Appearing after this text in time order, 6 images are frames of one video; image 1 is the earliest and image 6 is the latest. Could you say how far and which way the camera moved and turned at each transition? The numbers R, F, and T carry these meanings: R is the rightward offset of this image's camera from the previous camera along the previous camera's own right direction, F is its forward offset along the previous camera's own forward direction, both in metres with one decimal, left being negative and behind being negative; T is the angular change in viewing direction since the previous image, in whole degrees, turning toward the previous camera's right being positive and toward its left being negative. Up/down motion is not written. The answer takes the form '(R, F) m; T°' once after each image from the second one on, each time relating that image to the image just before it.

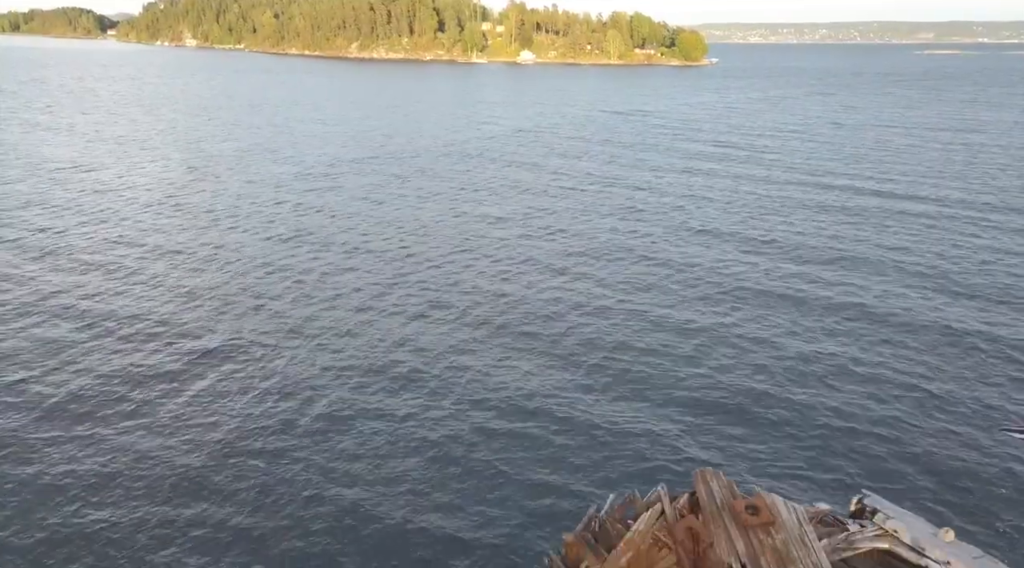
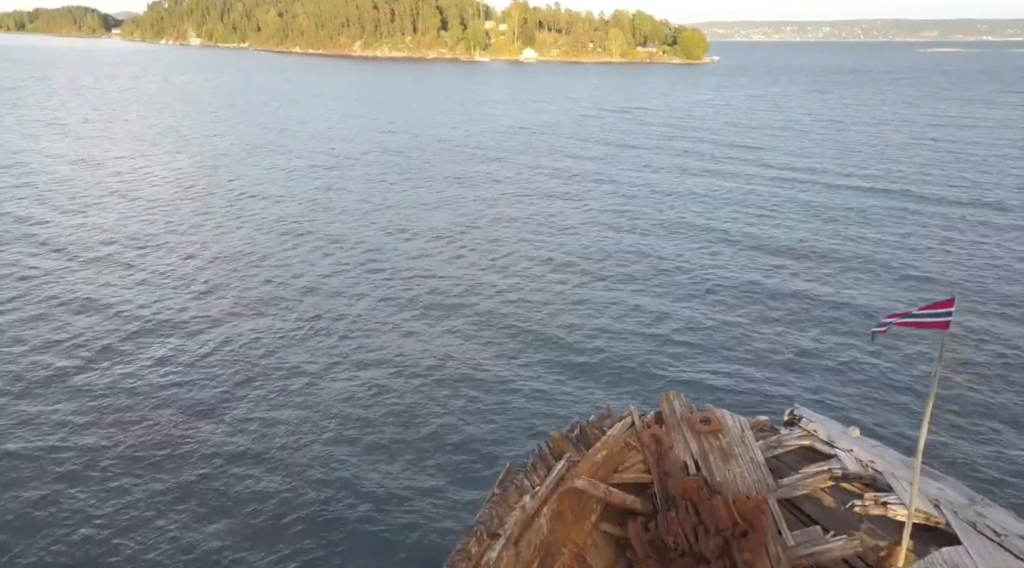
(+0.1, -2.5) m; 0°
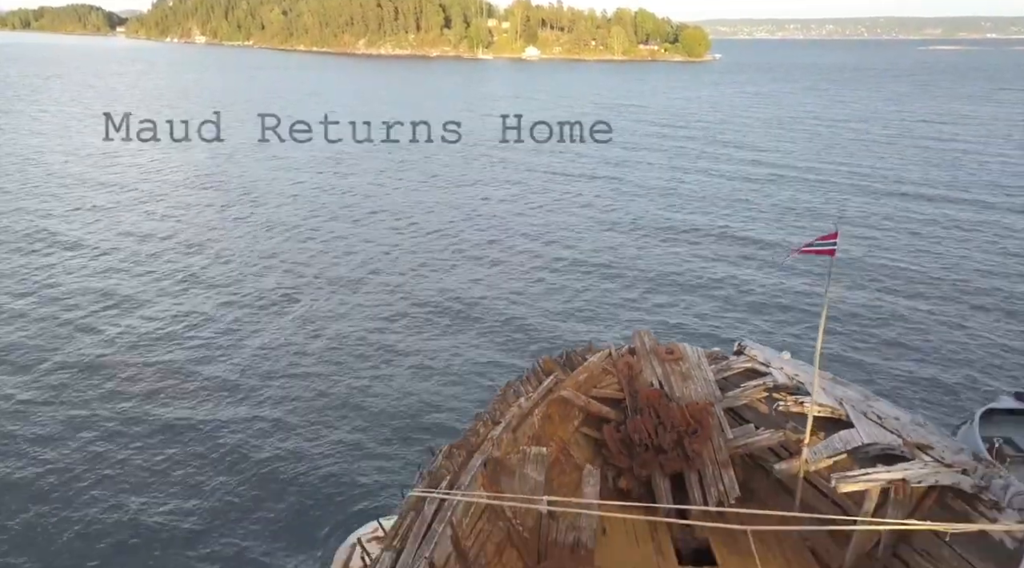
(+0.1, -2.9) m; 0°
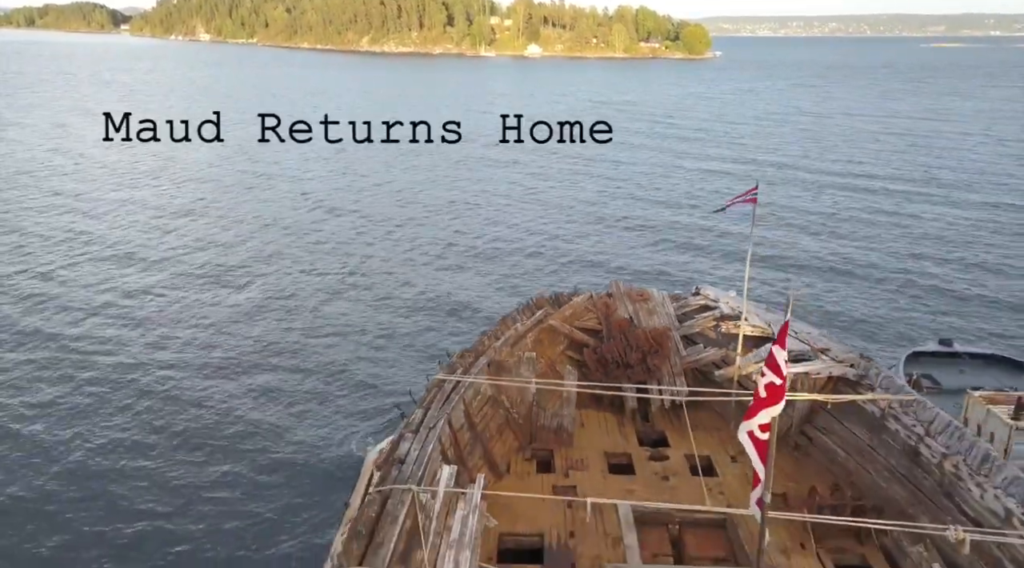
(+0.1, -3.5) m; 0°
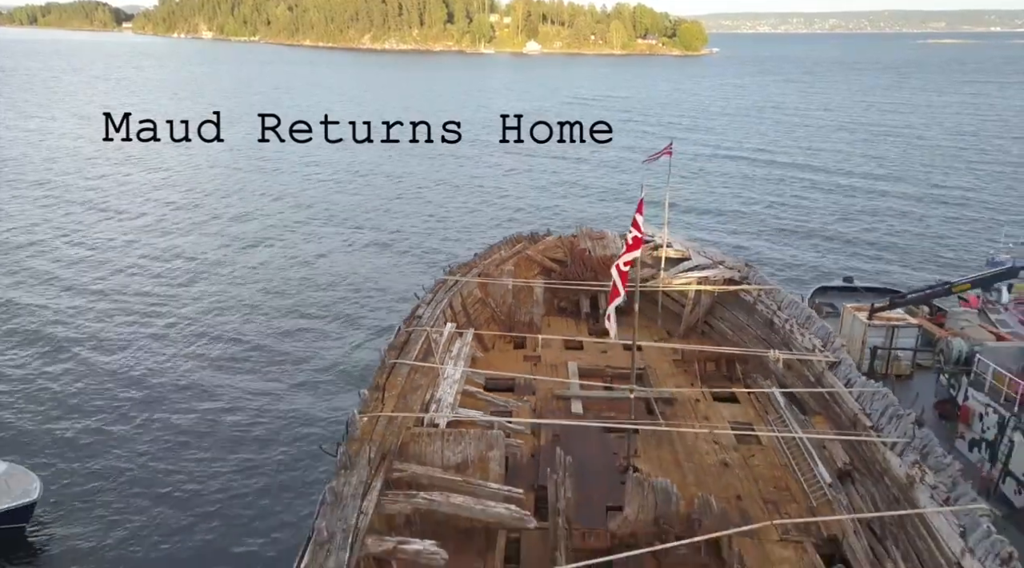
(+0.4, -5.7) m; 0°
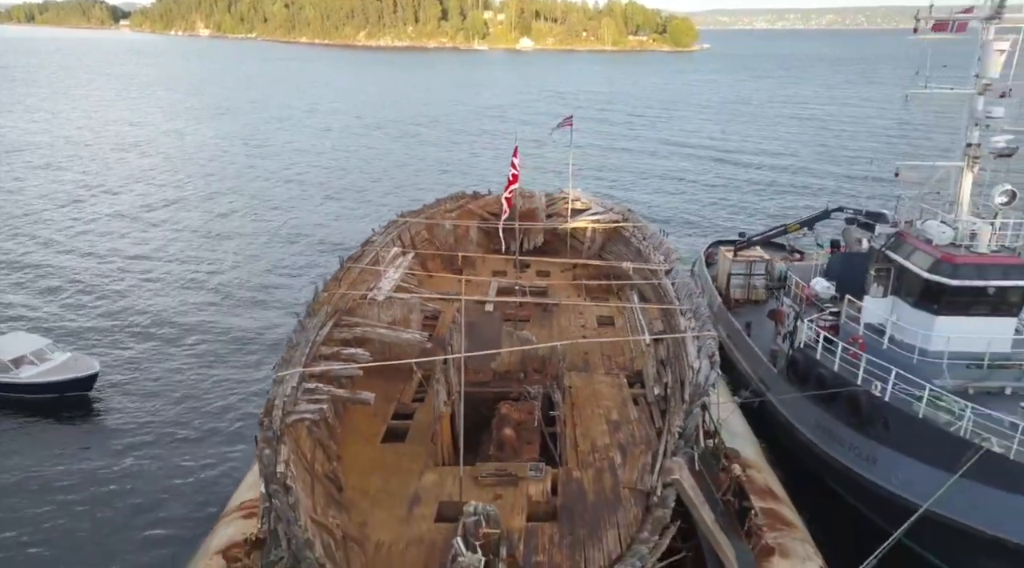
(+2.0, -6.1) m; 0°
